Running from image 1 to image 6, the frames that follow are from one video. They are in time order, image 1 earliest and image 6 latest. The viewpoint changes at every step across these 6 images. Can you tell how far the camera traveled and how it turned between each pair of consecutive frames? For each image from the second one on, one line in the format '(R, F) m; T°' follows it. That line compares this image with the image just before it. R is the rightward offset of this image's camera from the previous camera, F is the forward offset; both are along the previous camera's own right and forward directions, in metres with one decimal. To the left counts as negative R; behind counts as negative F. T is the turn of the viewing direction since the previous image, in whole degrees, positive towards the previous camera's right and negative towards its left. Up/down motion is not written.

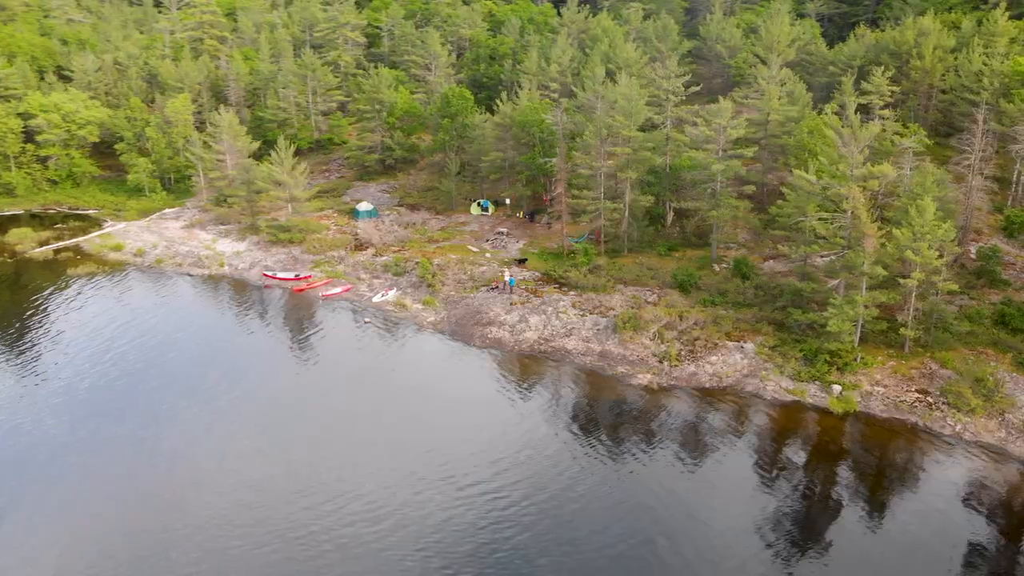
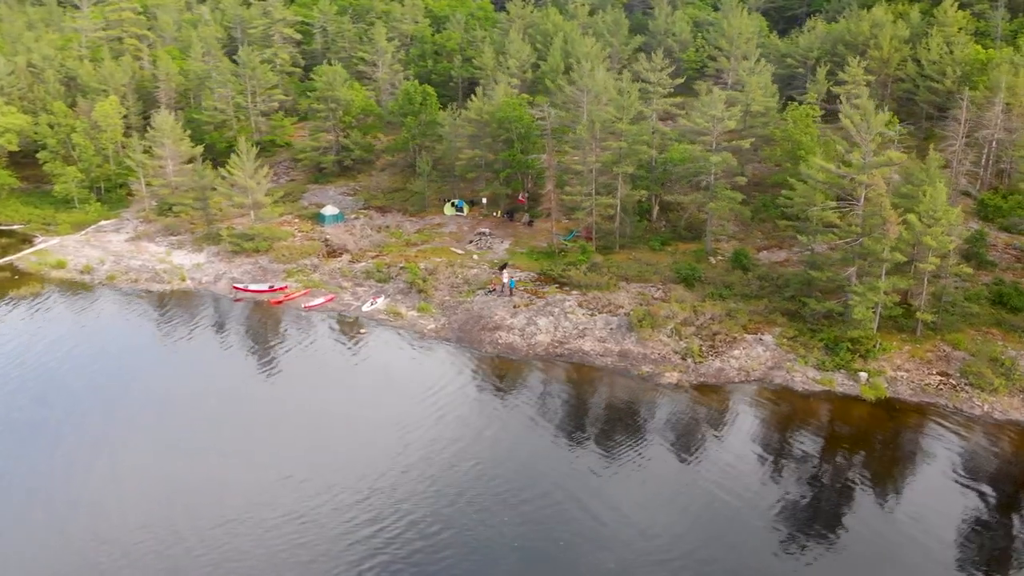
(-4.7, +2.1) m; +6°
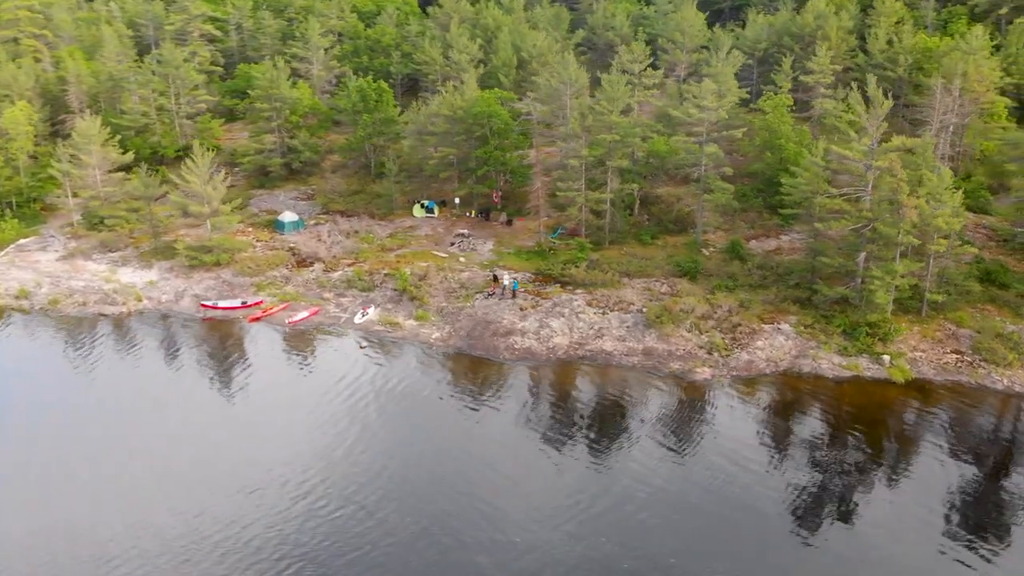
(-5.4, +2.3) m; +7°
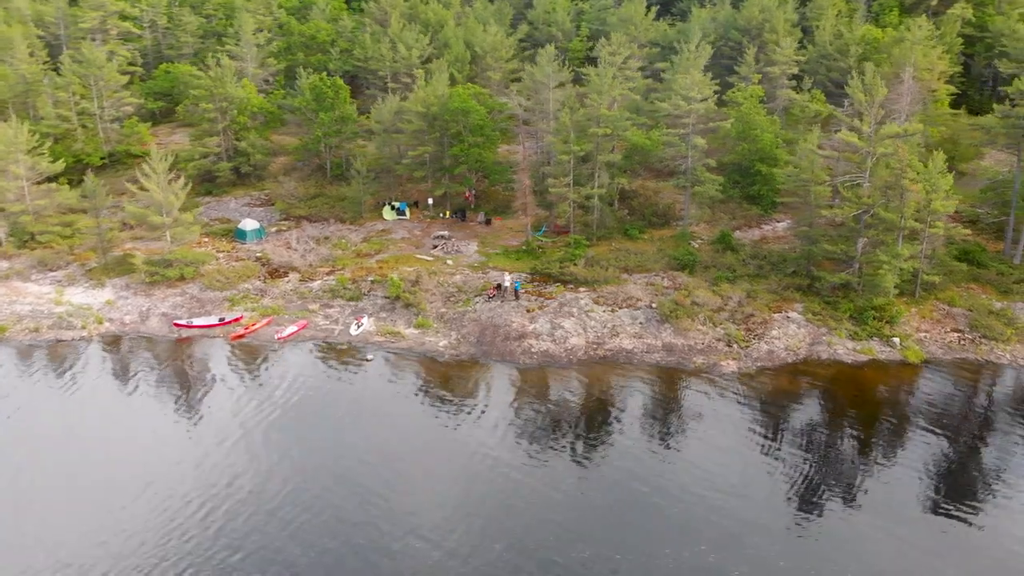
(-4.8, +1.7) m; +7°
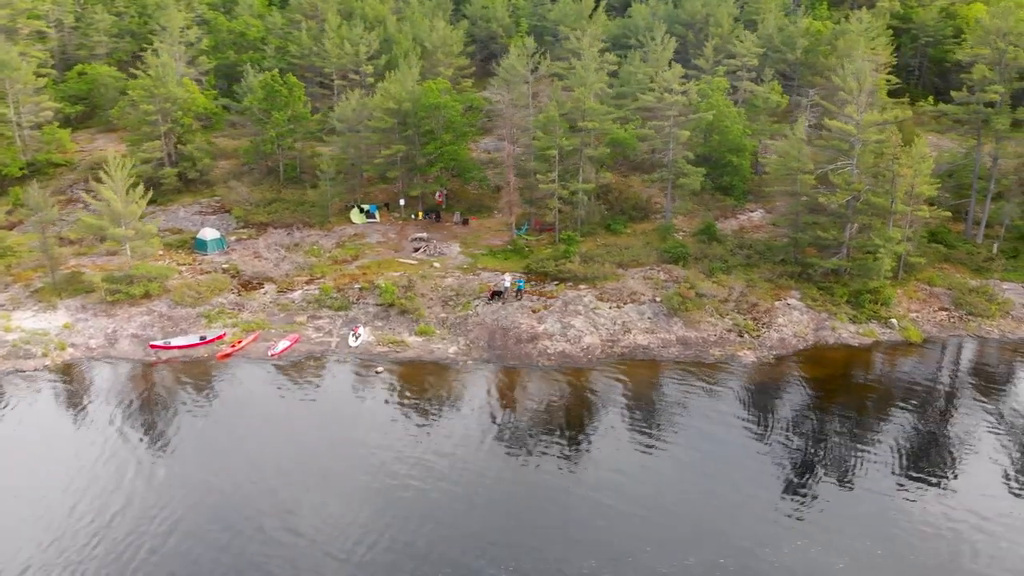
(-4.6, +1.3) m; +7°
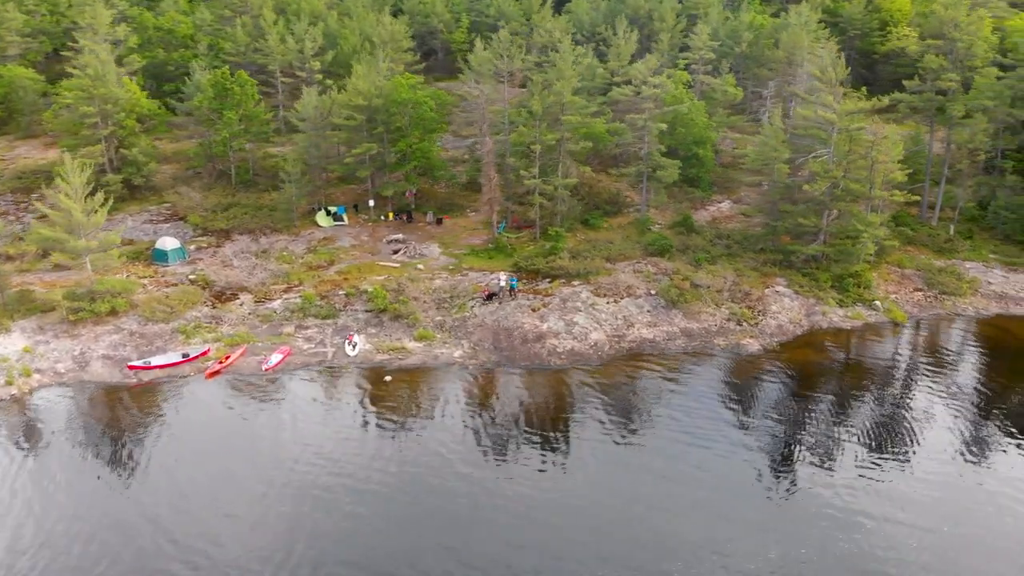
(-3.9, +0.8) m; +6°
